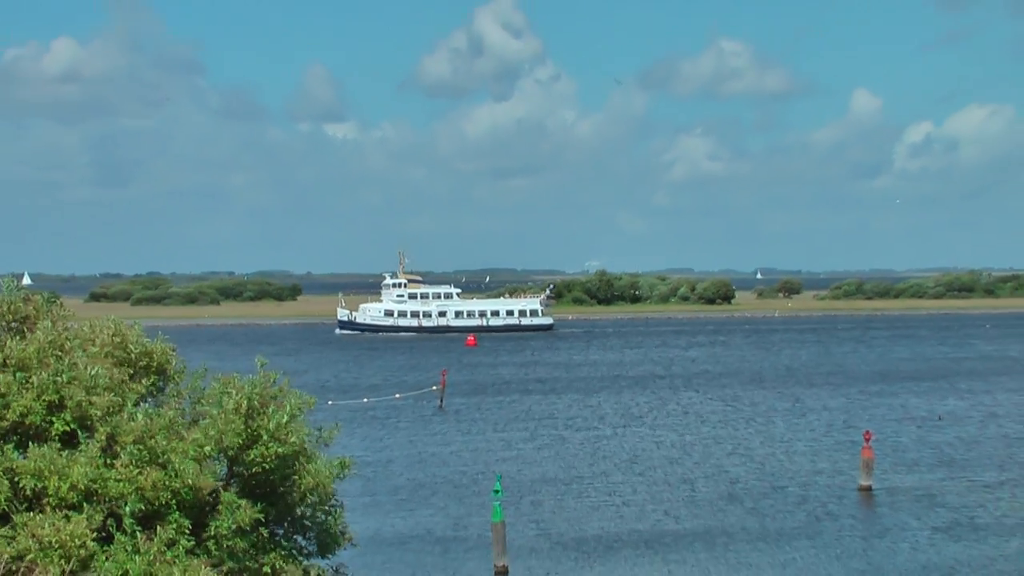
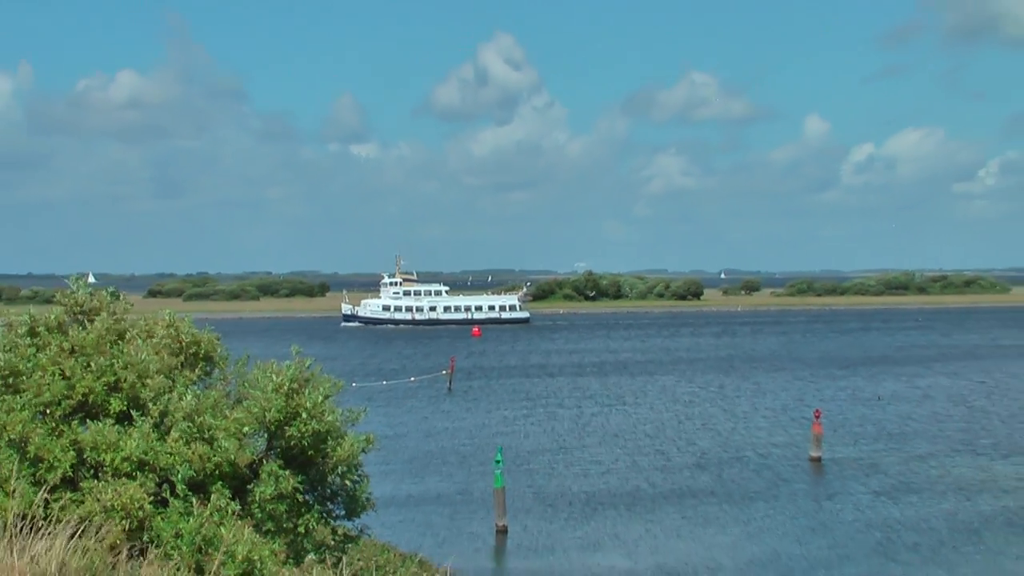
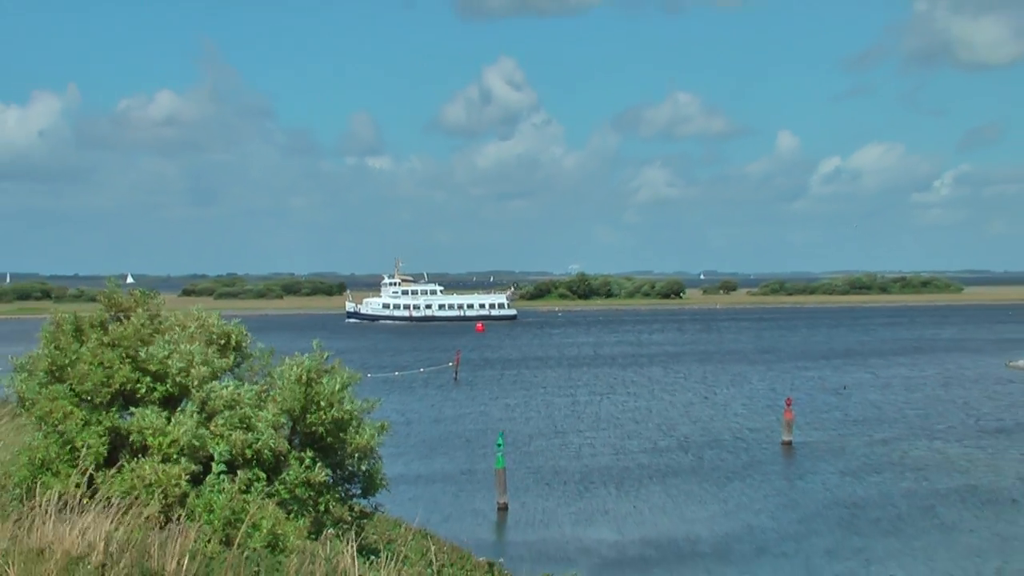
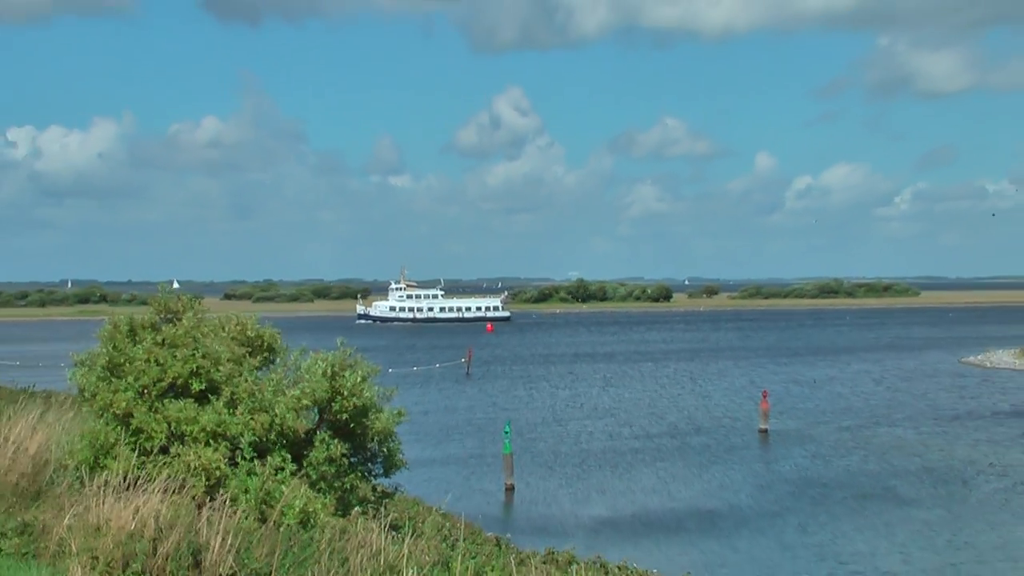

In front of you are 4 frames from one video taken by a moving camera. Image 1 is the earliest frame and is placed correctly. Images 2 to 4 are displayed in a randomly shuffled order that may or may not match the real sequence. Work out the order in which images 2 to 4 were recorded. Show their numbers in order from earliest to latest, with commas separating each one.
2, 3, 4
